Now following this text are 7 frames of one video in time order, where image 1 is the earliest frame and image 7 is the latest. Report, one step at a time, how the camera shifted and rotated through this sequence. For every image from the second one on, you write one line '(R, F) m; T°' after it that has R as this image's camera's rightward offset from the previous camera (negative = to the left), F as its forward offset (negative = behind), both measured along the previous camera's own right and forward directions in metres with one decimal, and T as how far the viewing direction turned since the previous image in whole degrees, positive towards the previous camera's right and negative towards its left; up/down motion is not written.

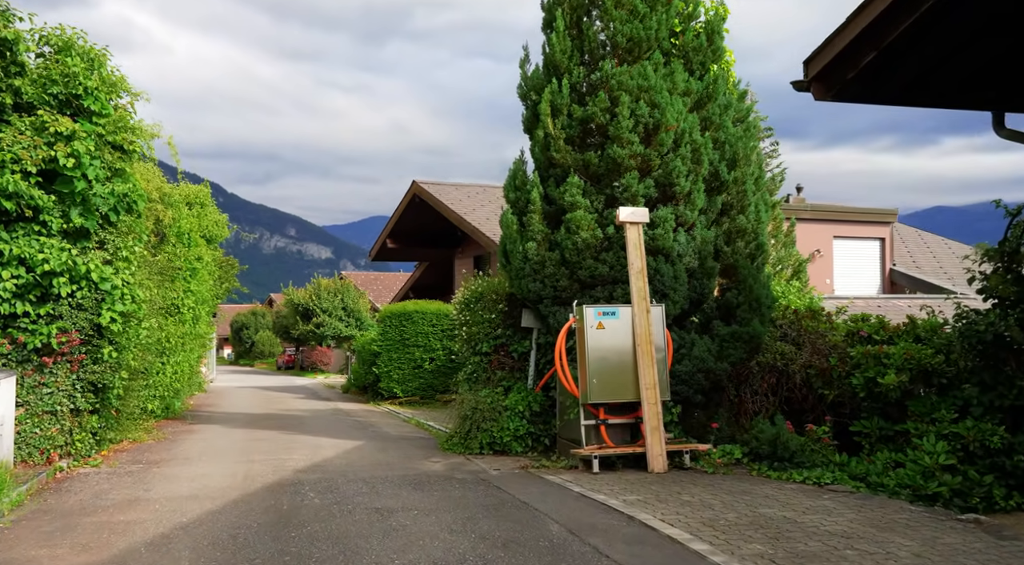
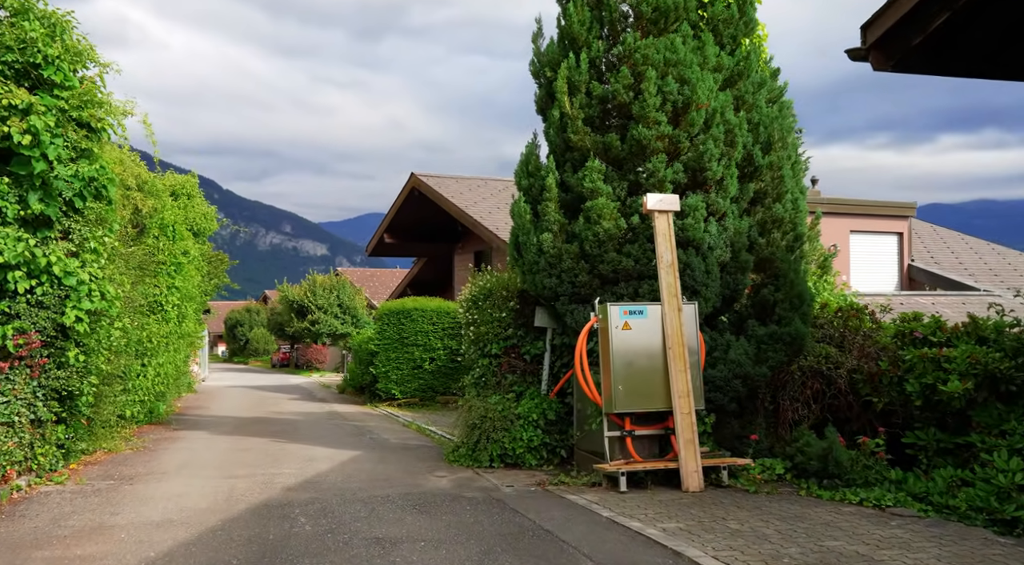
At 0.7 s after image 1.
(-0.2, +1.1) m; 0°
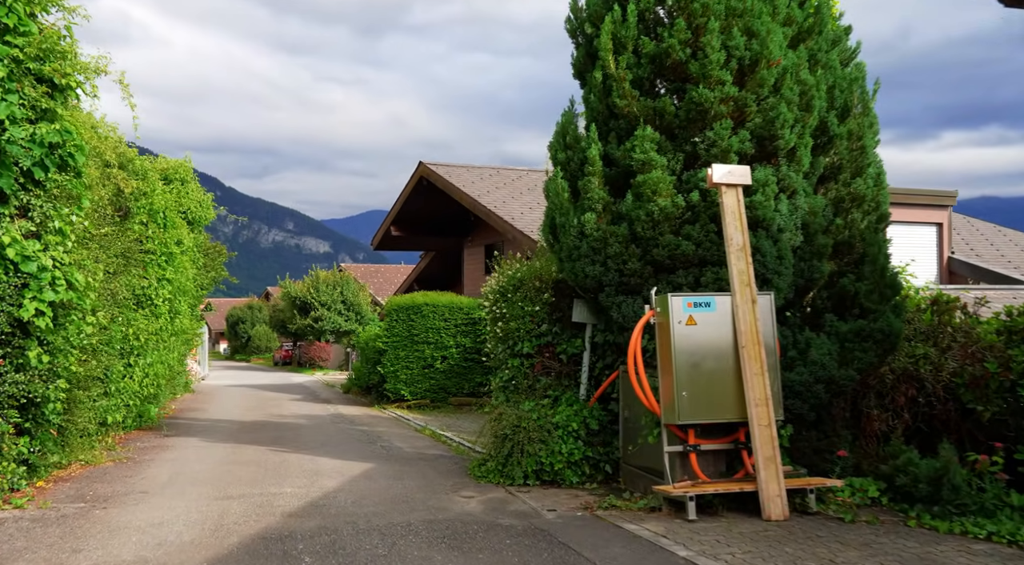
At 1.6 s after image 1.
(-0.3, +1.4) m; 0°
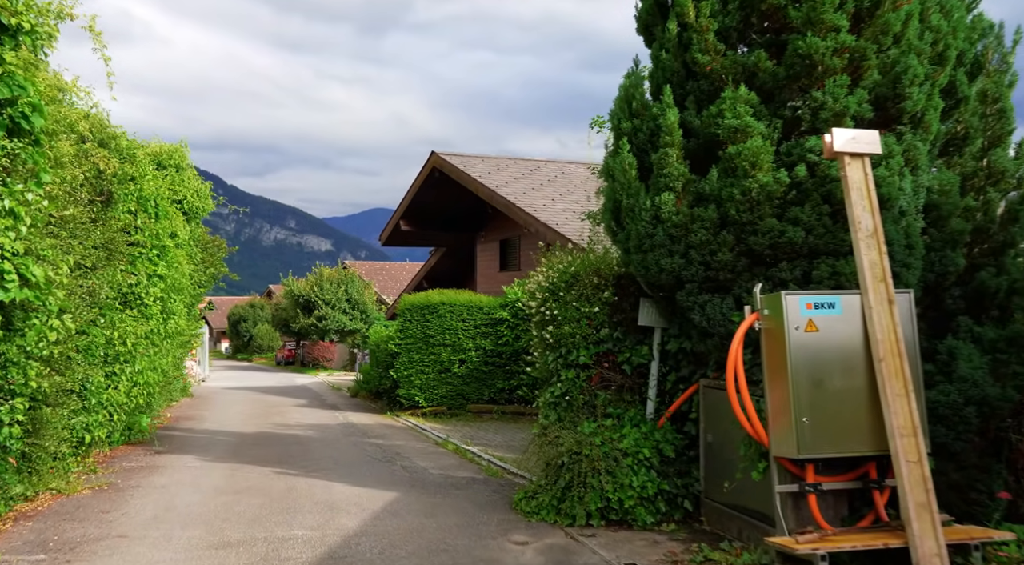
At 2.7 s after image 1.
(-0.4, +1.6) m; 0°
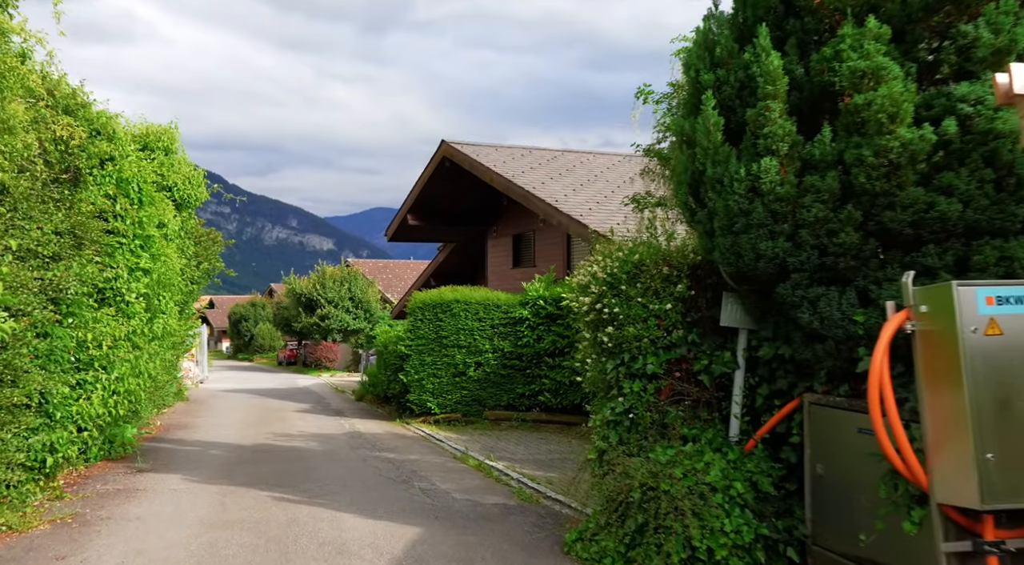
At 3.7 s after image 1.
(-0.3, +1.5) m; 0°
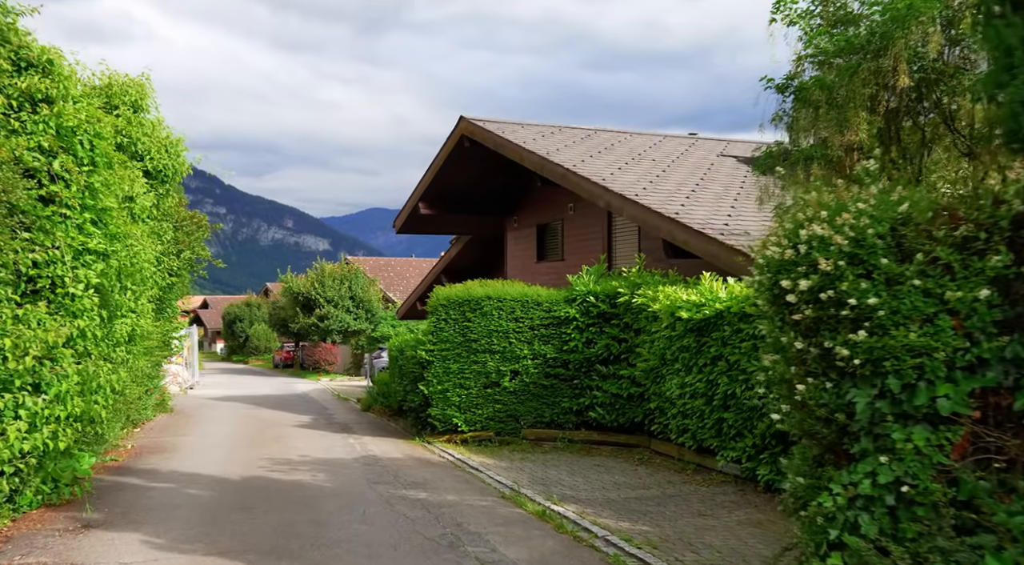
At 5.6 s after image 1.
(-0.7, +2.9) m; 0°
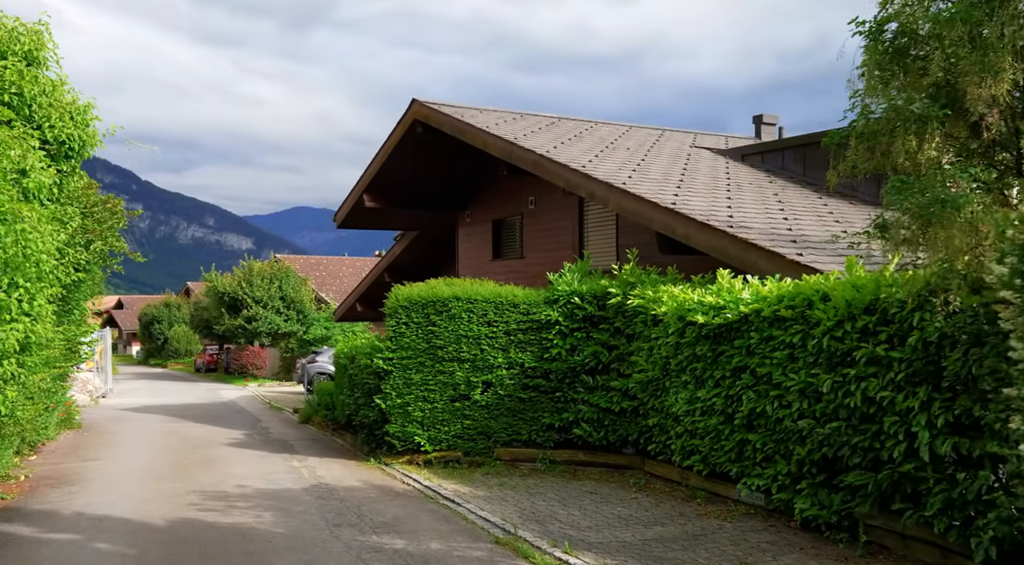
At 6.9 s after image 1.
(-0.6, +1.9) m; +4°
